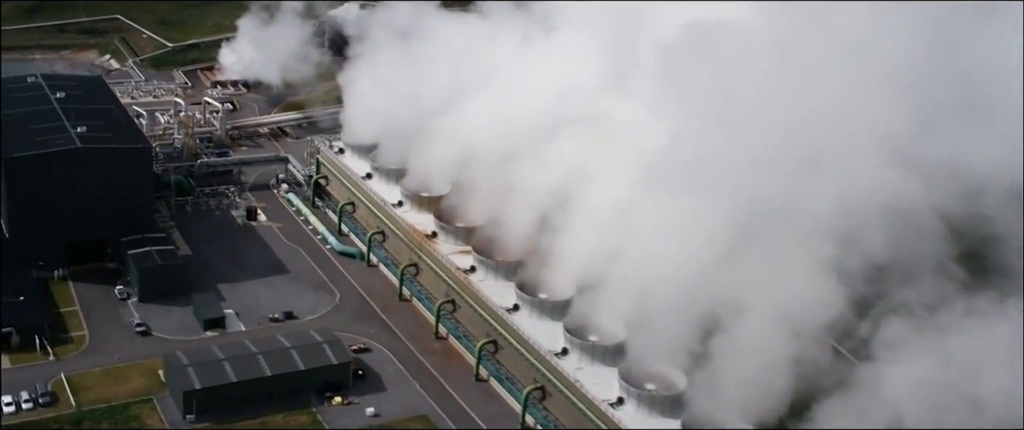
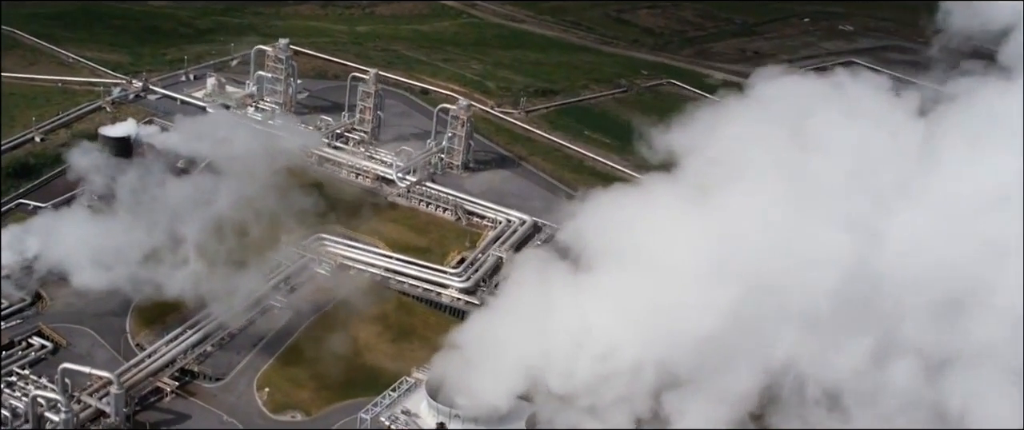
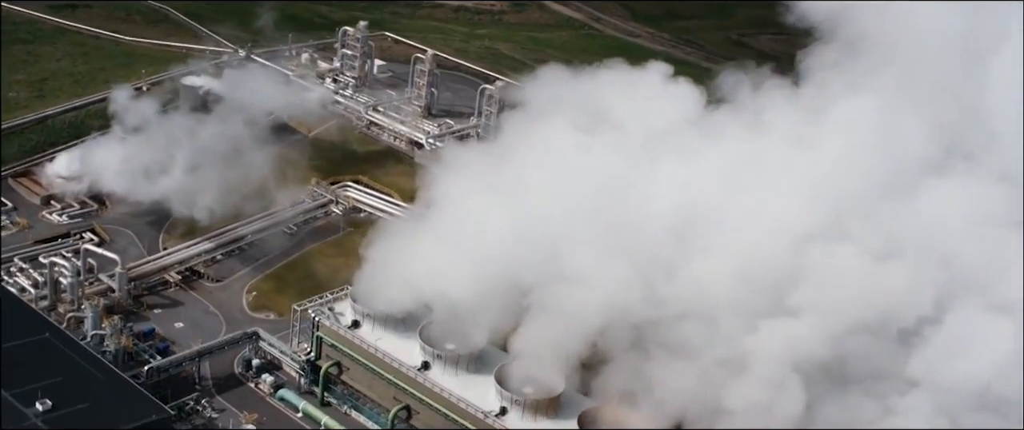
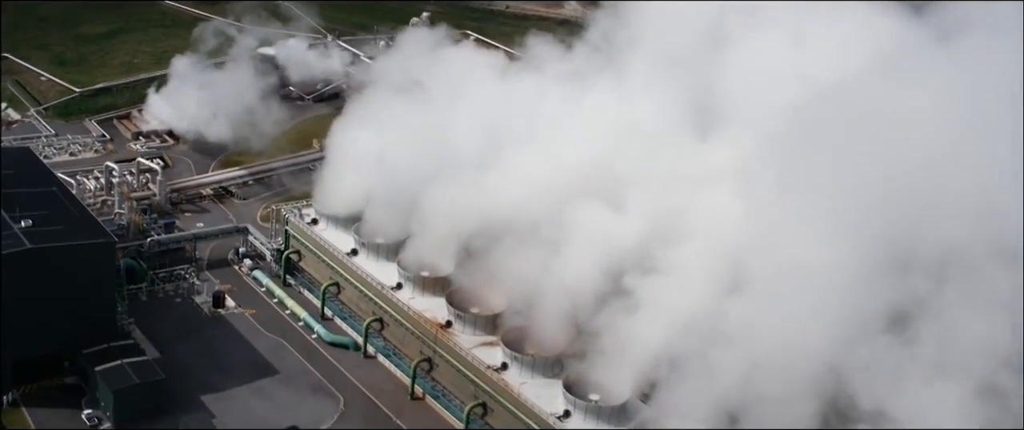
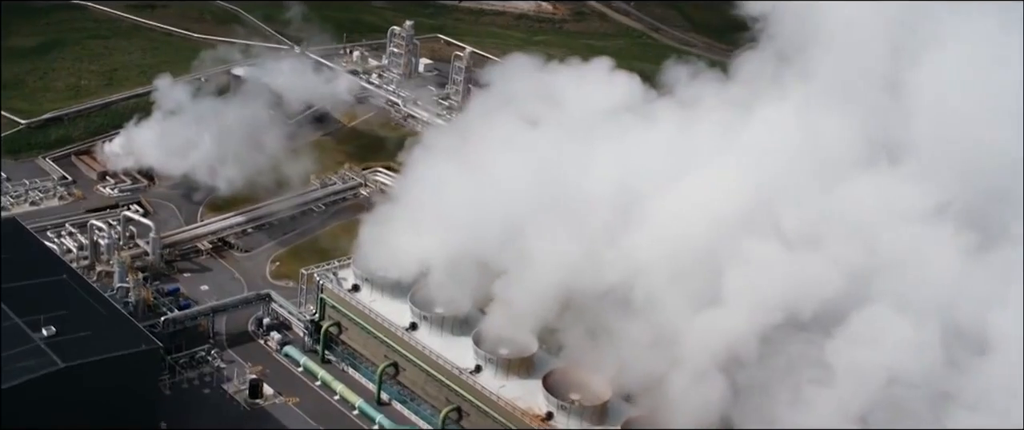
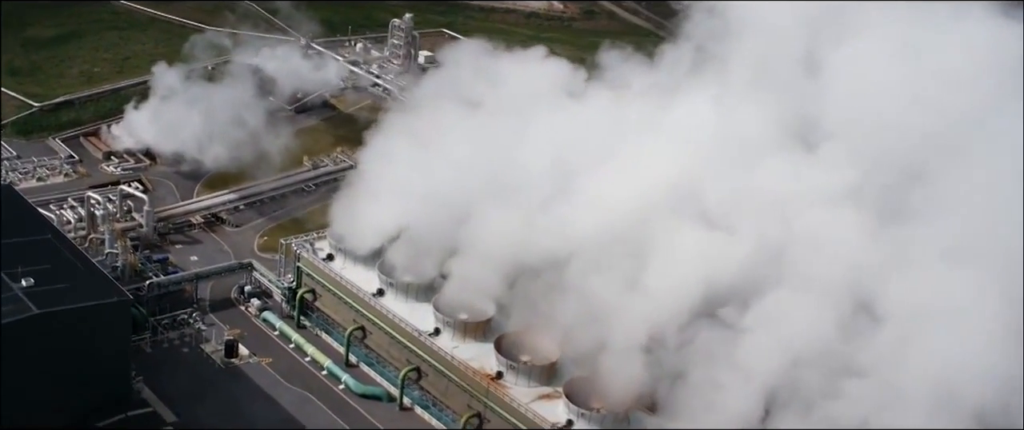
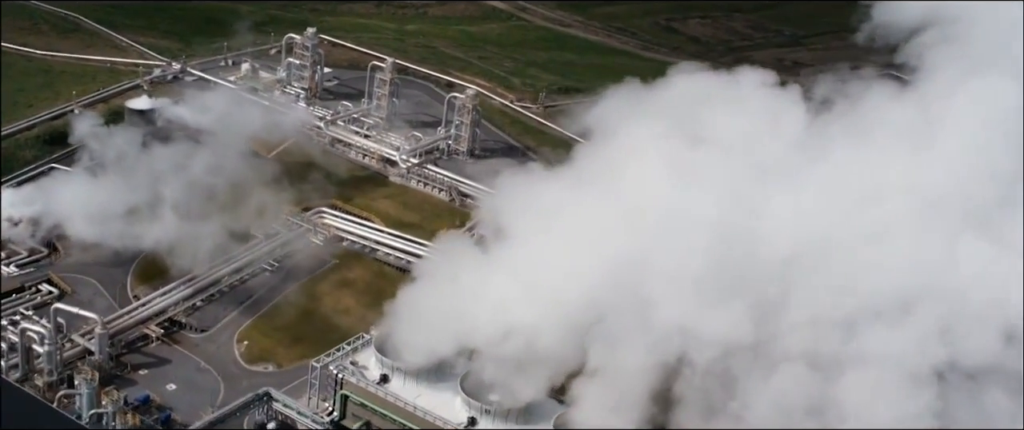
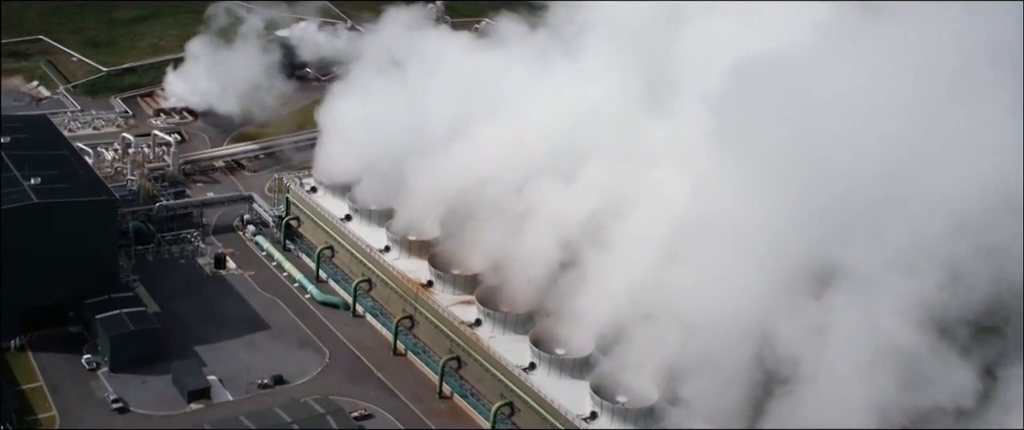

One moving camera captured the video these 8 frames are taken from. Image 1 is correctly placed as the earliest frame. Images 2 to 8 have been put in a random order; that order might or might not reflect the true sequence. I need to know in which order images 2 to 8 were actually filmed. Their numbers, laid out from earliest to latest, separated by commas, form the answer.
8, 4, 6, 5, 3, 7, 2
